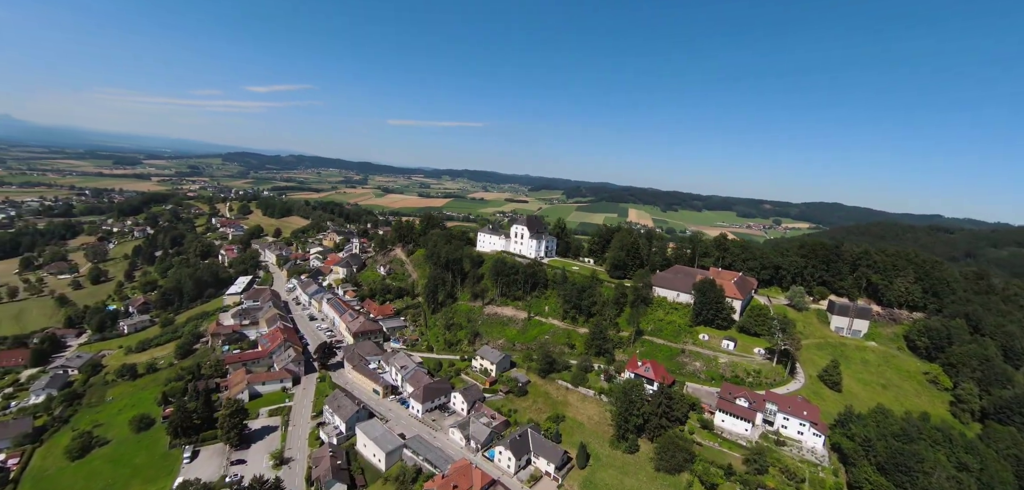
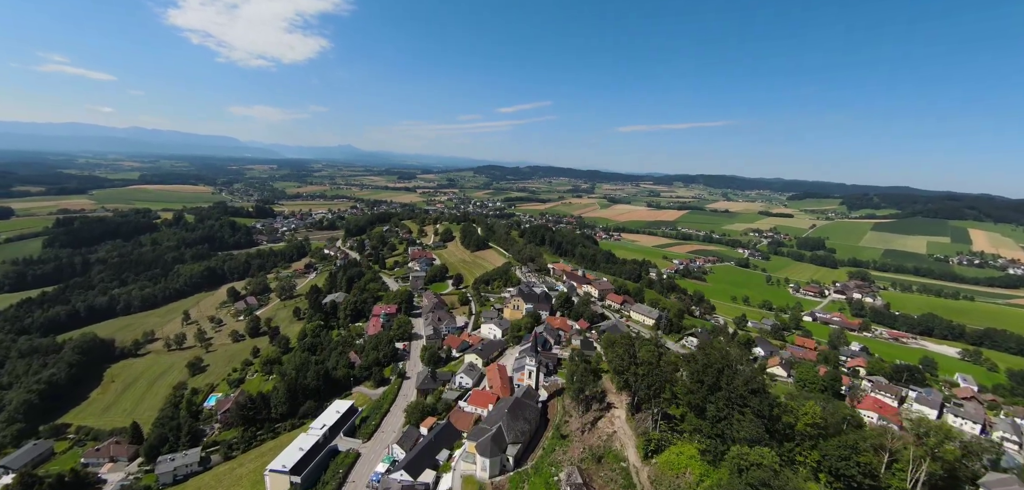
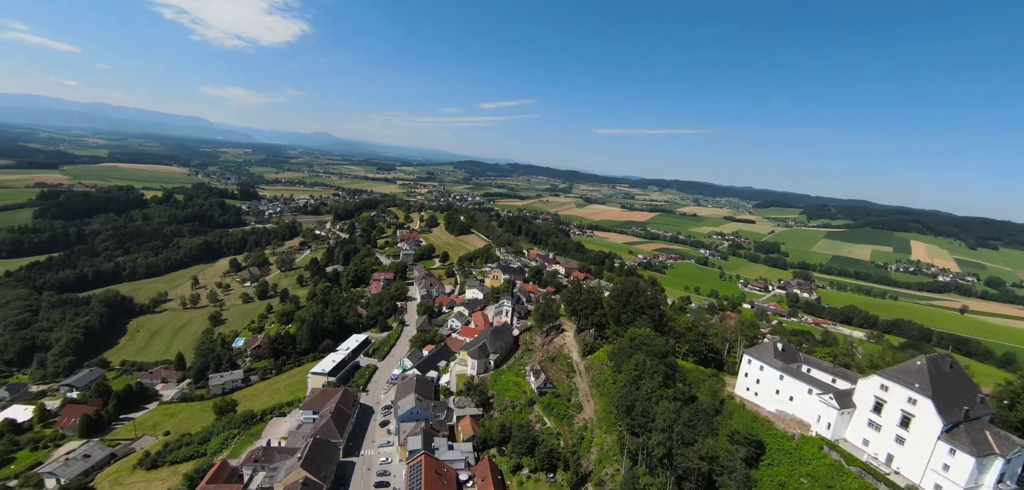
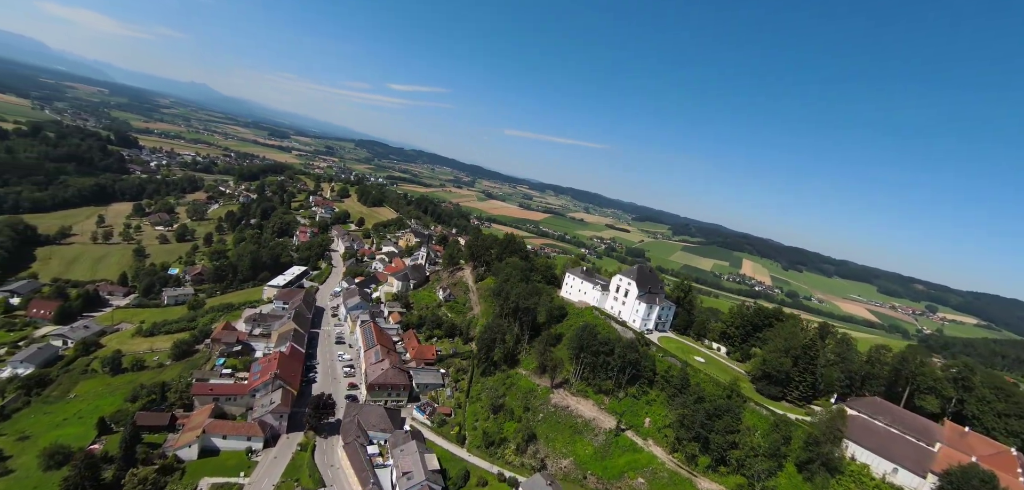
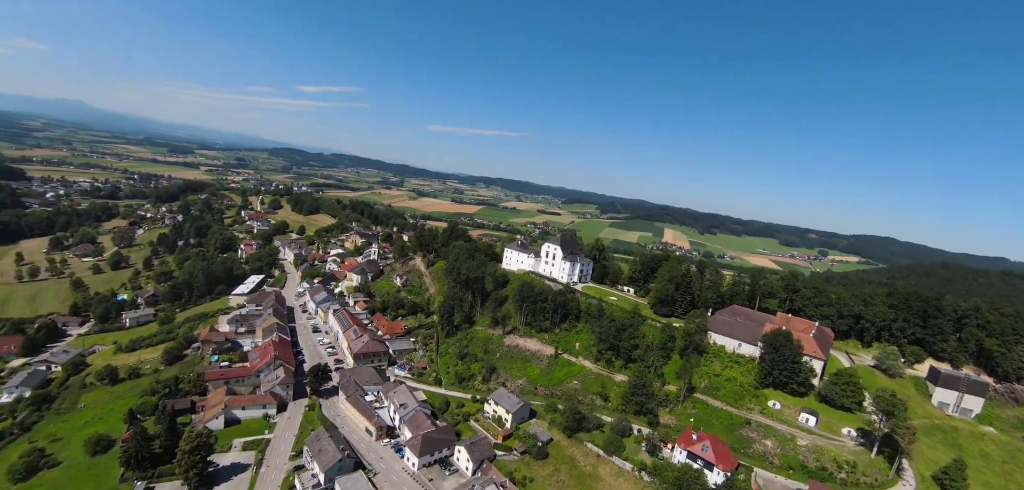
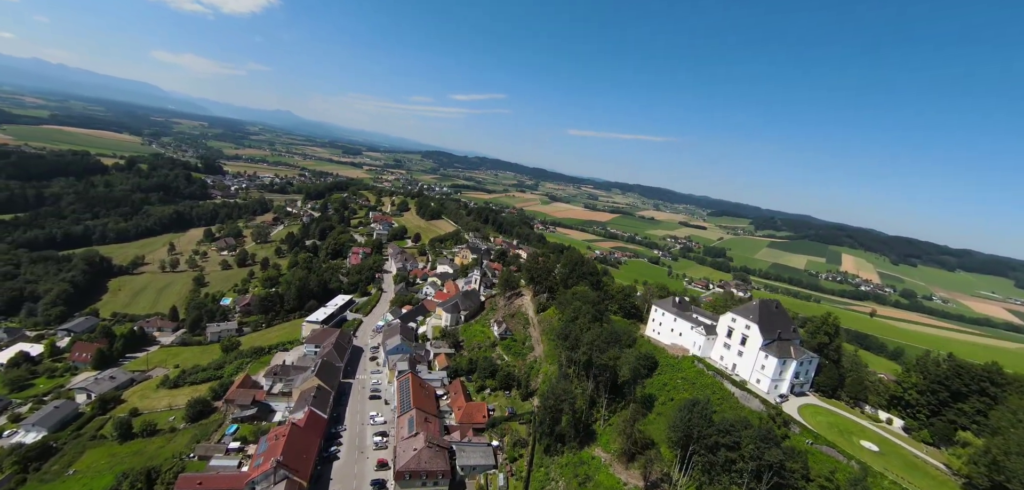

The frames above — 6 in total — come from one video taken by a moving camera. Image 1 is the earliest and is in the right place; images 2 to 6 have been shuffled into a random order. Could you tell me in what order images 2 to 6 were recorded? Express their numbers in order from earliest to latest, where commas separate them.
5, 4, 6, 3, 2
